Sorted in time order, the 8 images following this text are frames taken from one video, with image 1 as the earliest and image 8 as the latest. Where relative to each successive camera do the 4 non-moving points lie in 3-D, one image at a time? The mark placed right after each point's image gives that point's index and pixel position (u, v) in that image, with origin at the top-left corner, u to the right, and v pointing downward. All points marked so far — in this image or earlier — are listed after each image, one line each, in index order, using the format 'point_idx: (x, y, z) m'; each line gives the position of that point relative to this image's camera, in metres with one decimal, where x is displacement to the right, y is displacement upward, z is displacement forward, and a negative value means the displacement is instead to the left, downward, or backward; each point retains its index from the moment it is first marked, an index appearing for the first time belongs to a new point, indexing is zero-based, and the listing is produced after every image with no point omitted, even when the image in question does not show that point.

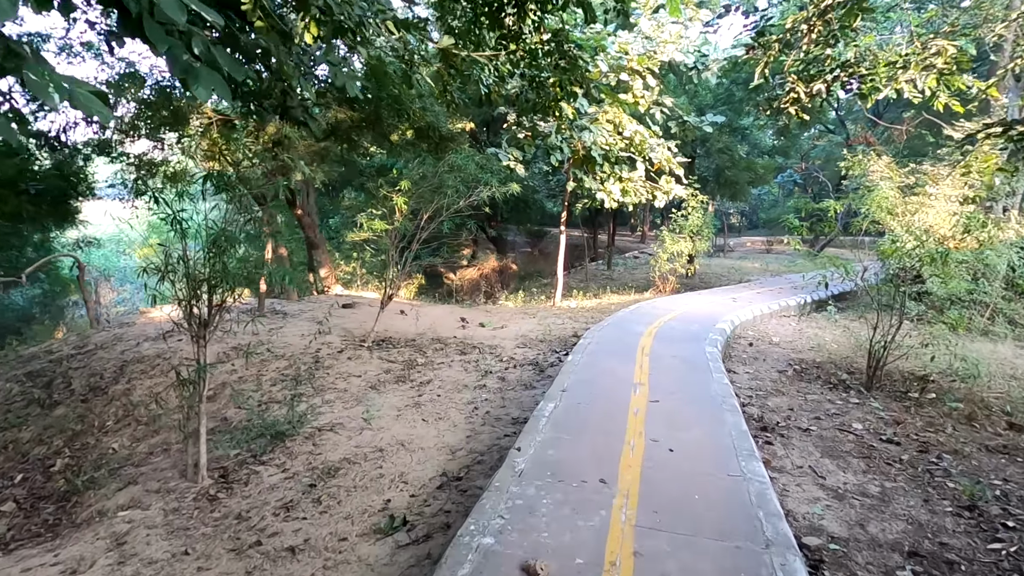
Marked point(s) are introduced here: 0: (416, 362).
0: (-1.1, -0.8, +6.1) m
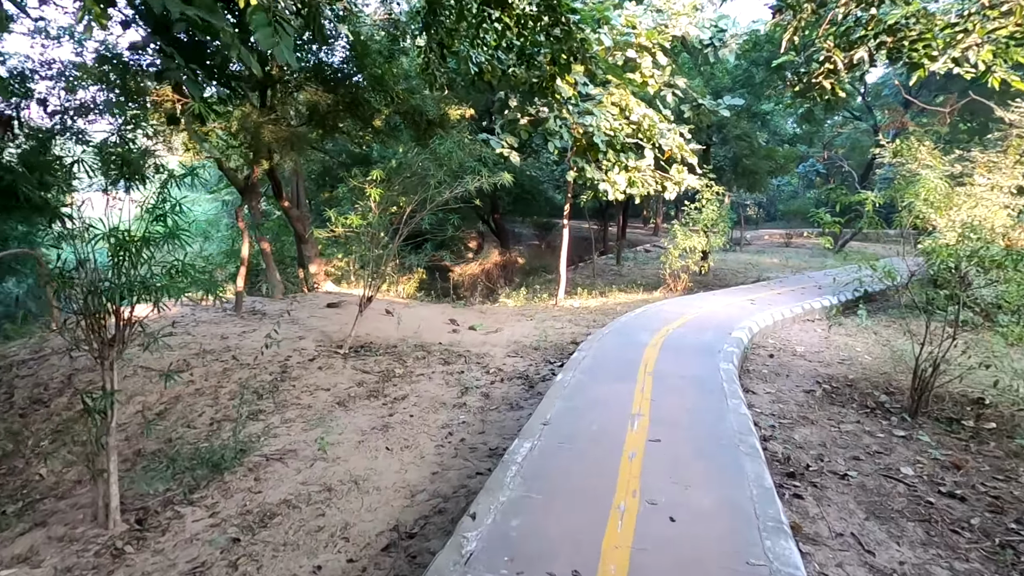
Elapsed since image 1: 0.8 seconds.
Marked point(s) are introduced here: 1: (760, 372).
0: (-1.2, -0.9, +5.5) m
1: (+2.3, -0.8, +4.8) m
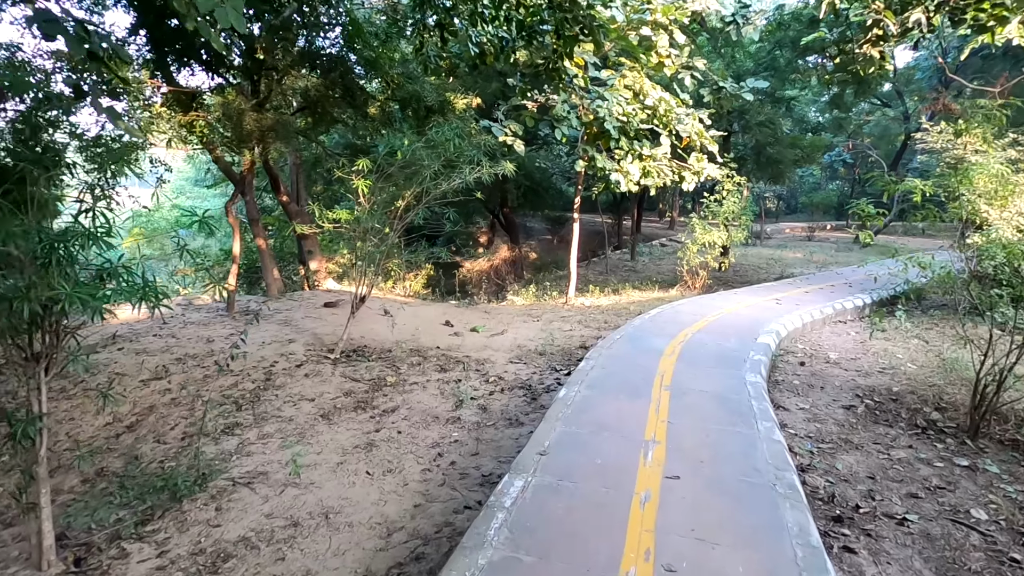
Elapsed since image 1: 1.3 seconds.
0: (-1.2, -0.9, +5.0) m
1: (+2.3, -0.8, +4.3) m
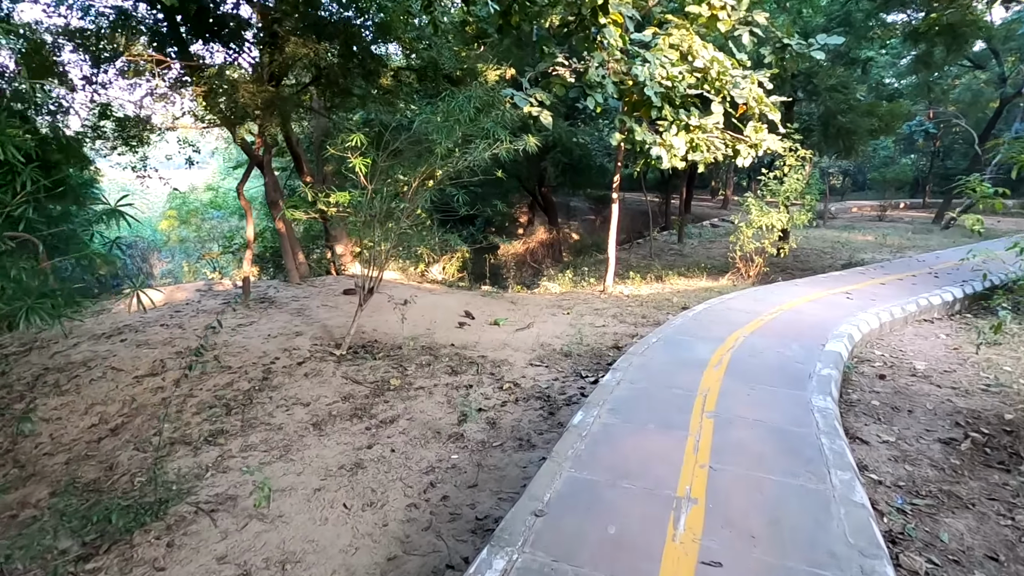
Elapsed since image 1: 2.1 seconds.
0: (-1.0, -0.8, +4.5) m
1: (+2.3, -0.8, +3.5) m
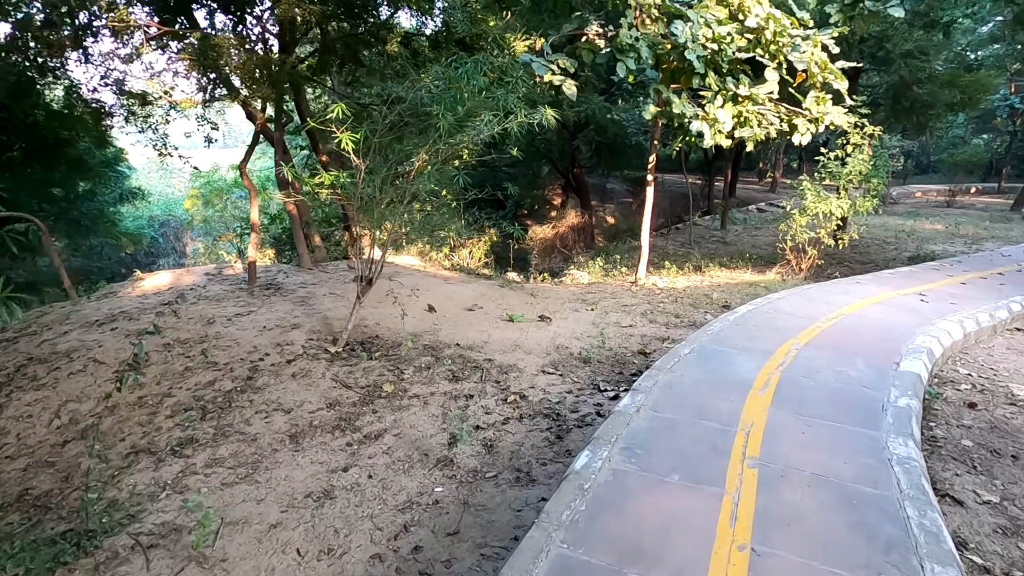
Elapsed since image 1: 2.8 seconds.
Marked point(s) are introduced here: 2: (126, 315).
0: (-1.0, -0.8, +4.0) m
1: (+2.3, -0.8, +2.7) m
2: (-4.0, -0.3, +5.6) m
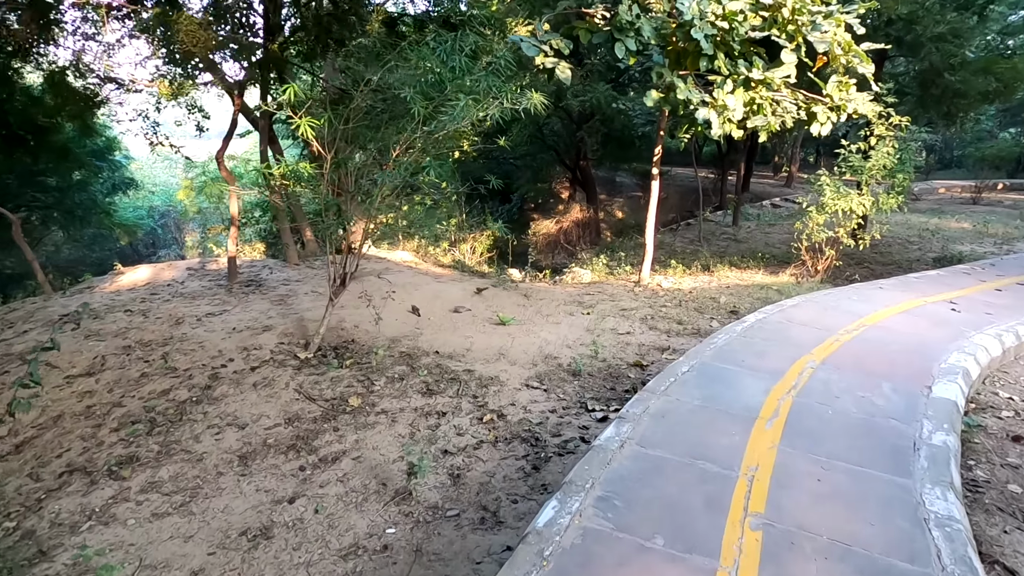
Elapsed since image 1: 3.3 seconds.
0: (-1.1, -0.8, +3.6) m
1: (+2.2, -0.9, +2.3) m
2: (-4.1, -0.2, +5.3) m
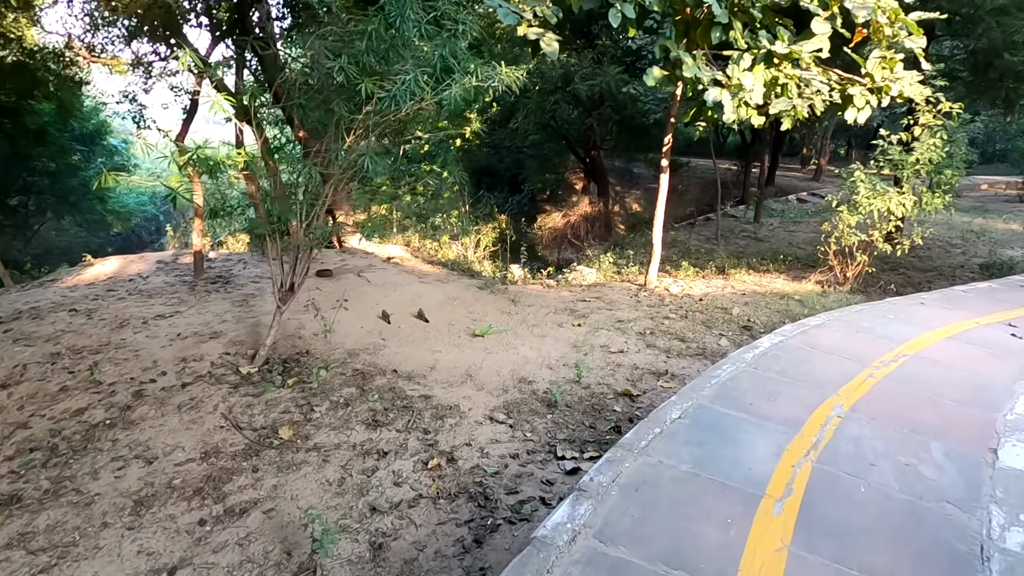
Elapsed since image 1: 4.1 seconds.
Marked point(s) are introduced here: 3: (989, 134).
0: (-1.4, -0.8, +3.1) m
1: (+1.9, -1.1, +1.6) m
2: (-4.3, -0.2, +4.8) m
3: (+16.1, +5.2, +18.0) m
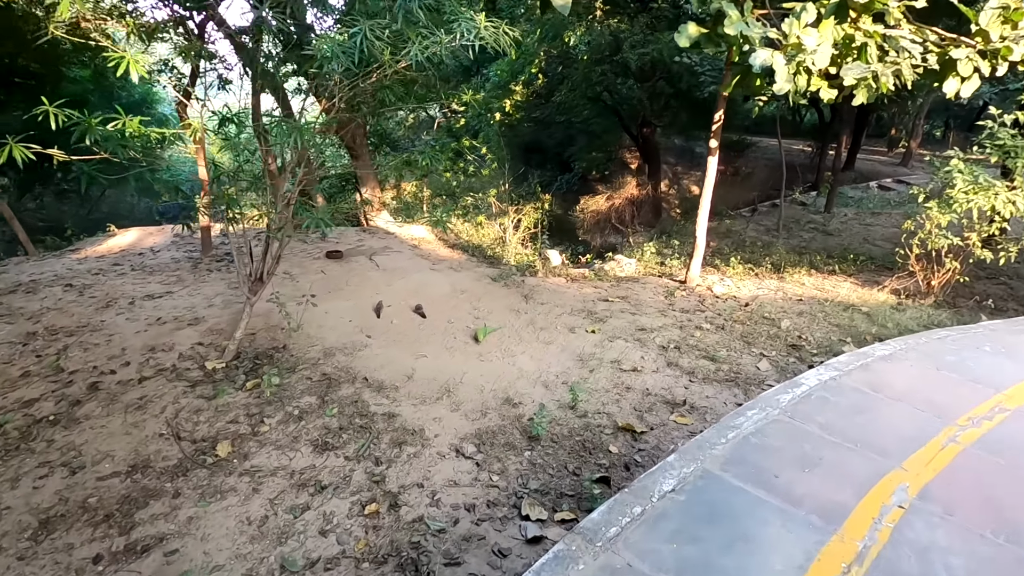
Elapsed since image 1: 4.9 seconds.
0: (-1.5, -0.8, +2.7) m
1: (+1.5, -1.2, +0.9) m
2: (-4.2, 0.0, +4.7) m
3: (+17.7, +4.9, +15.4) m
